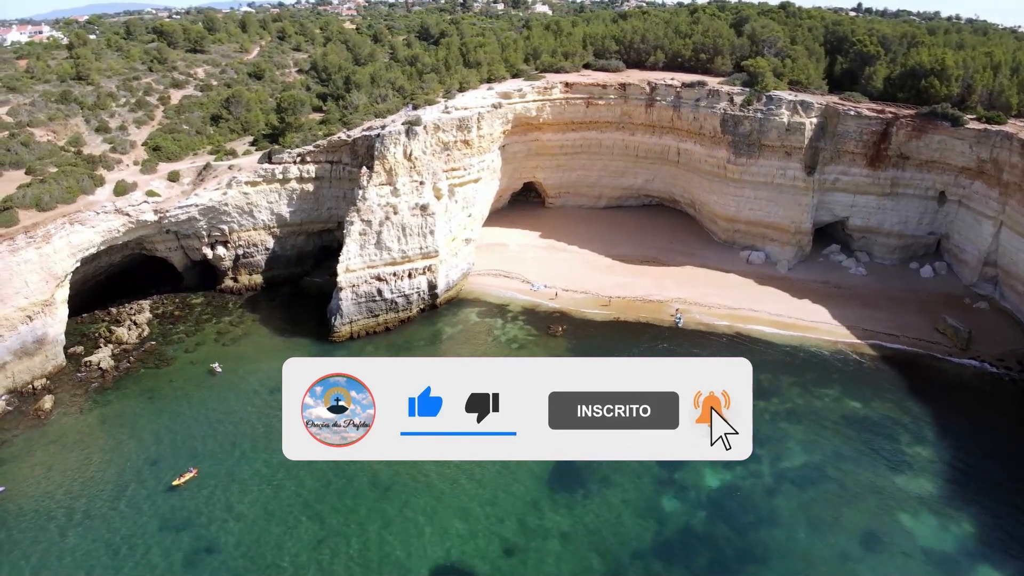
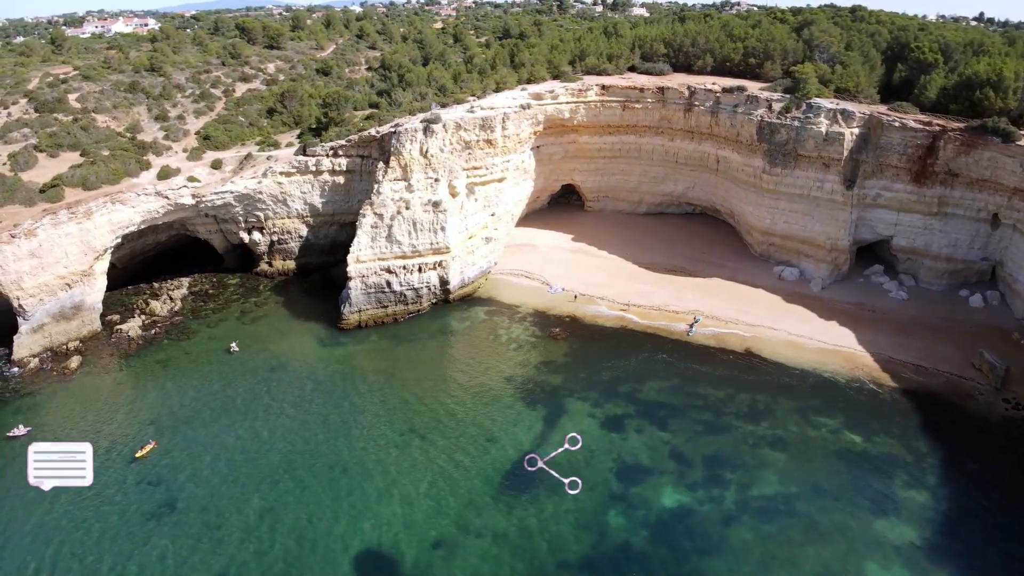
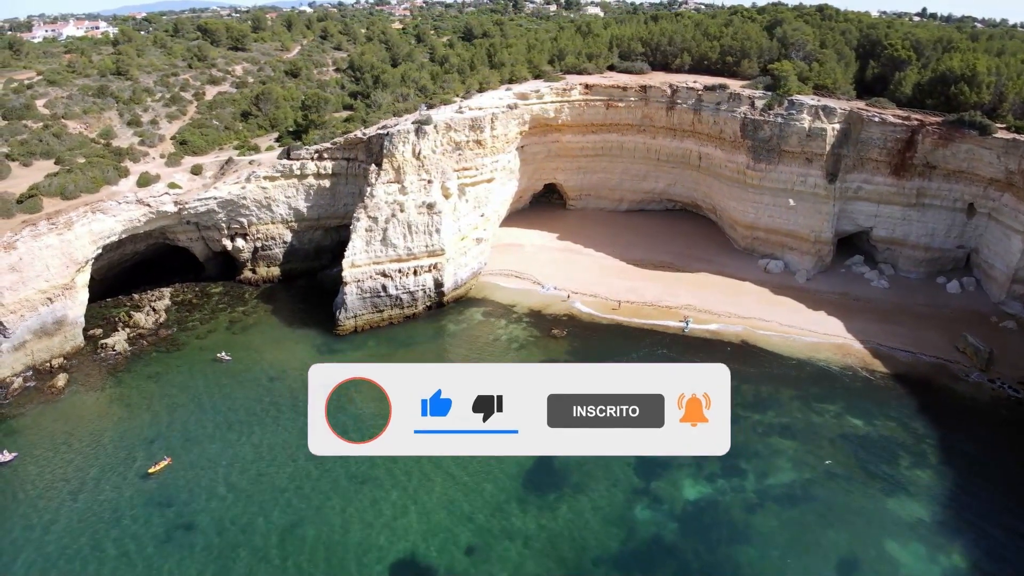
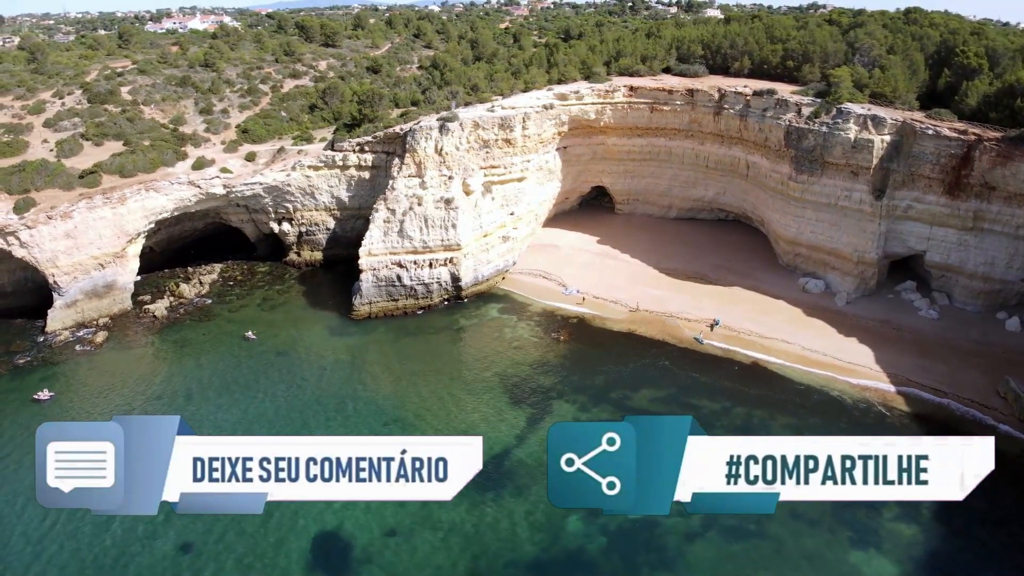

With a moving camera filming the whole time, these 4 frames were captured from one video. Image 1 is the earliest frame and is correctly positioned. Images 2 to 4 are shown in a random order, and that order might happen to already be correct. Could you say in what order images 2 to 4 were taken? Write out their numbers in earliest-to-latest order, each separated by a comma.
3, 2, 4
